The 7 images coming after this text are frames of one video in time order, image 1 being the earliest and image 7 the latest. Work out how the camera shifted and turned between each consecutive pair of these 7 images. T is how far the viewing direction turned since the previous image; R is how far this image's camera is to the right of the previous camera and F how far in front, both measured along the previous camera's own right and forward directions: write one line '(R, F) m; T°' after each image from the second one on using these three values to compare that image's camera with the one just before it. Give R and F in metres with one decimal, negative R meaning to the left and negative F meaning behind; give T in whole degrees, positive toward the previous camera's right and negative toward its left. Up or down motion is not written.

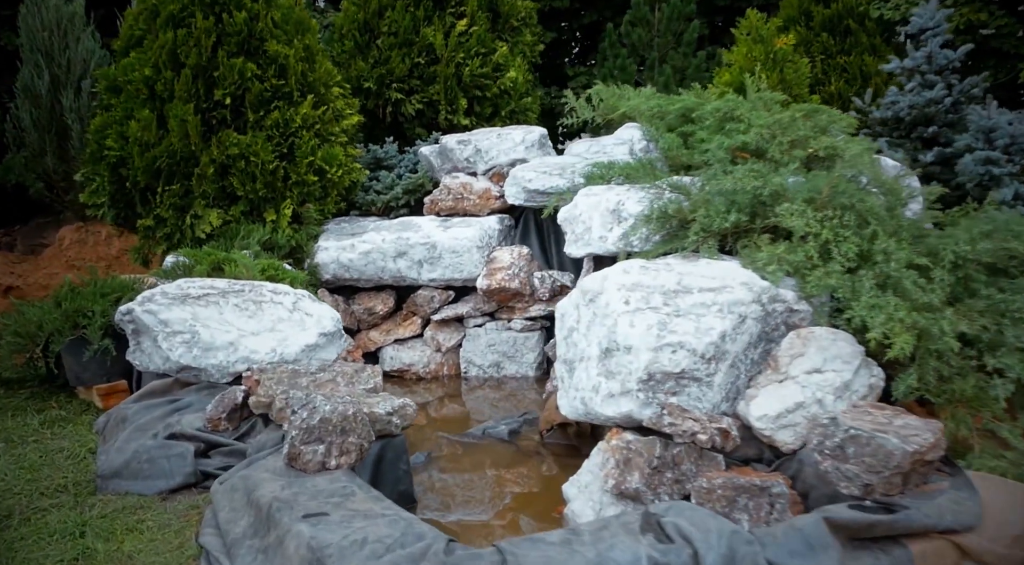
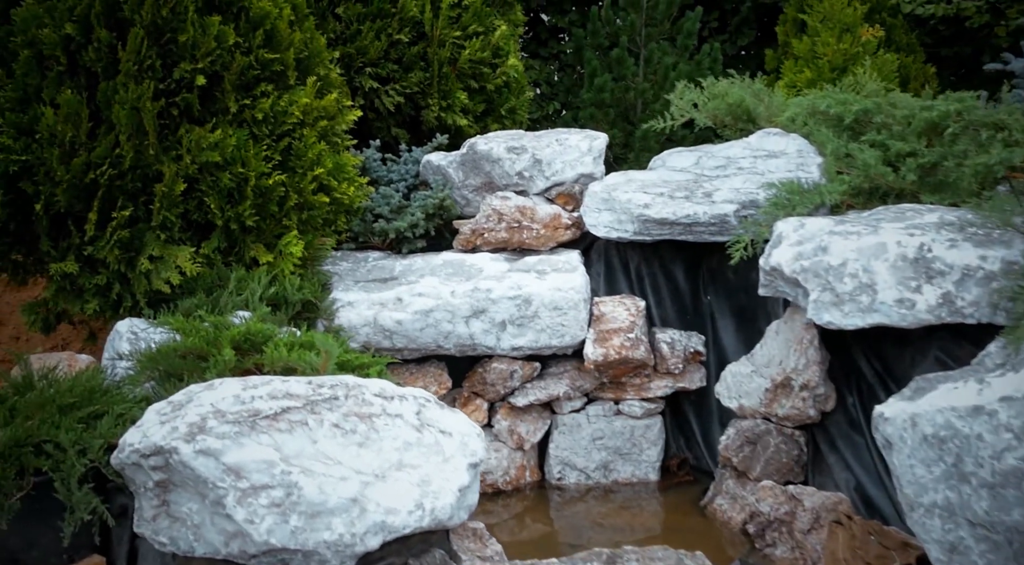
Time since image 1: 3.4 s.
(-1.4, +1.7) m; +15°
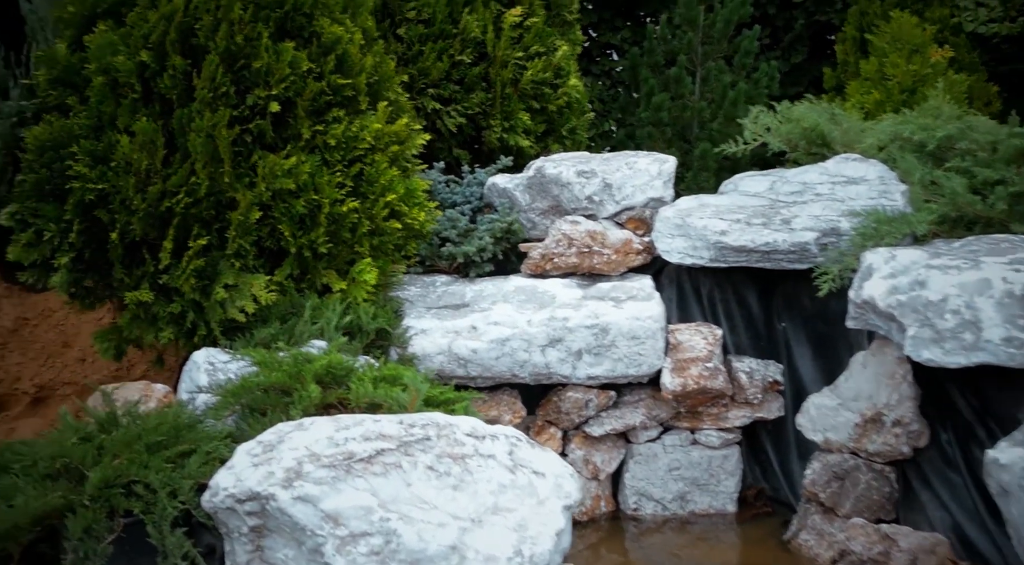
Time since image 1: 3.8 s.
(-0.2, +0.1) m; -2°
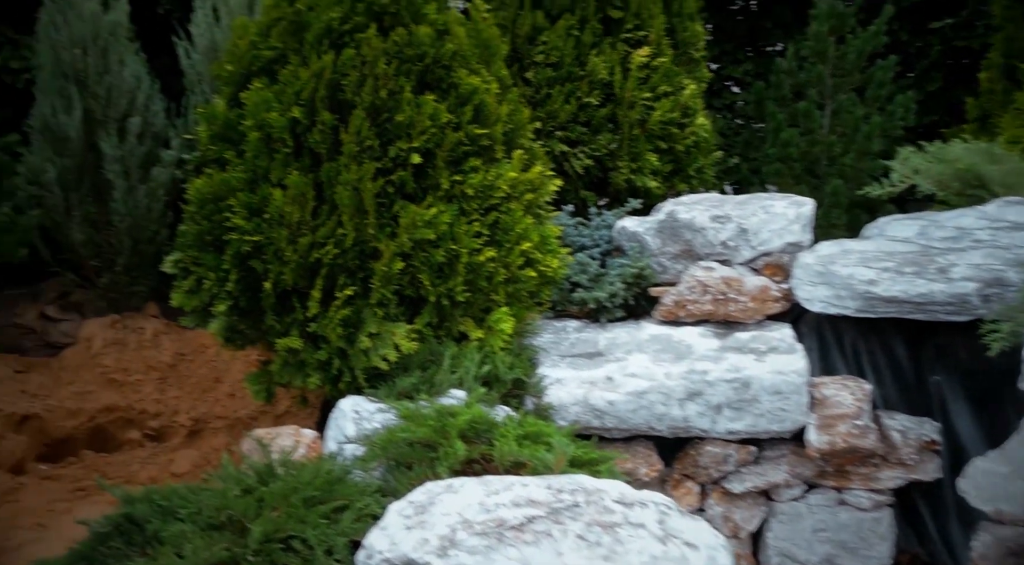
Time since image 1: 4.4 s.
(-0.1, 0.0) m; -7°
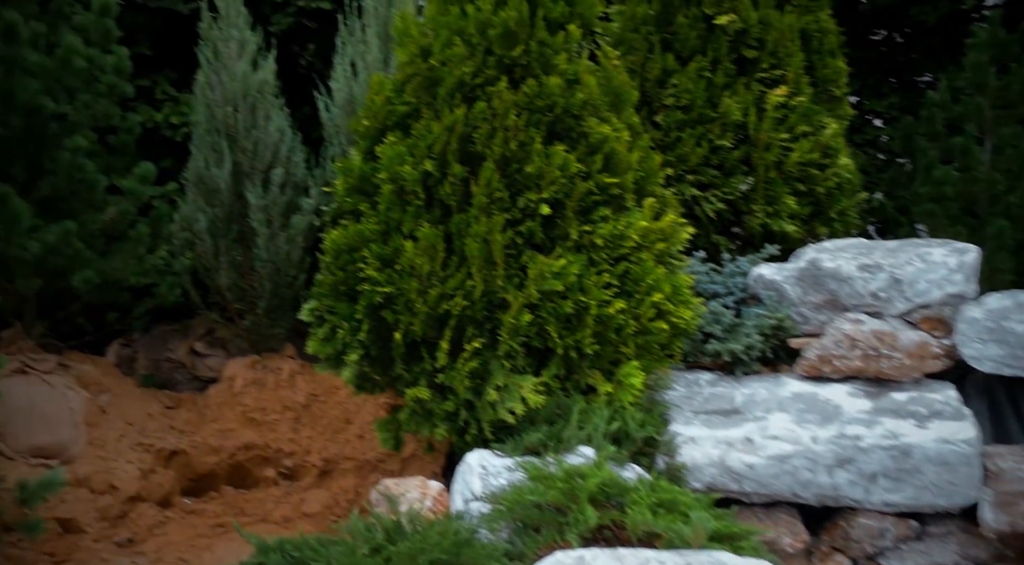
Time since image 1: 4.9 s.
(0.0, +0.1) m; -8°
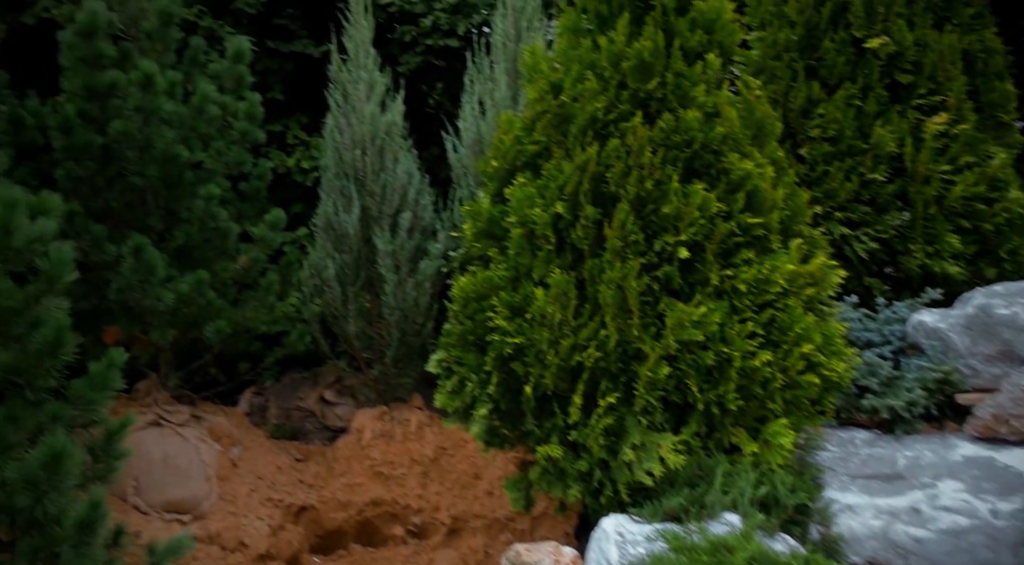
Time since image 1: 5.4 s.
(0.0, +0.2) m; -8°
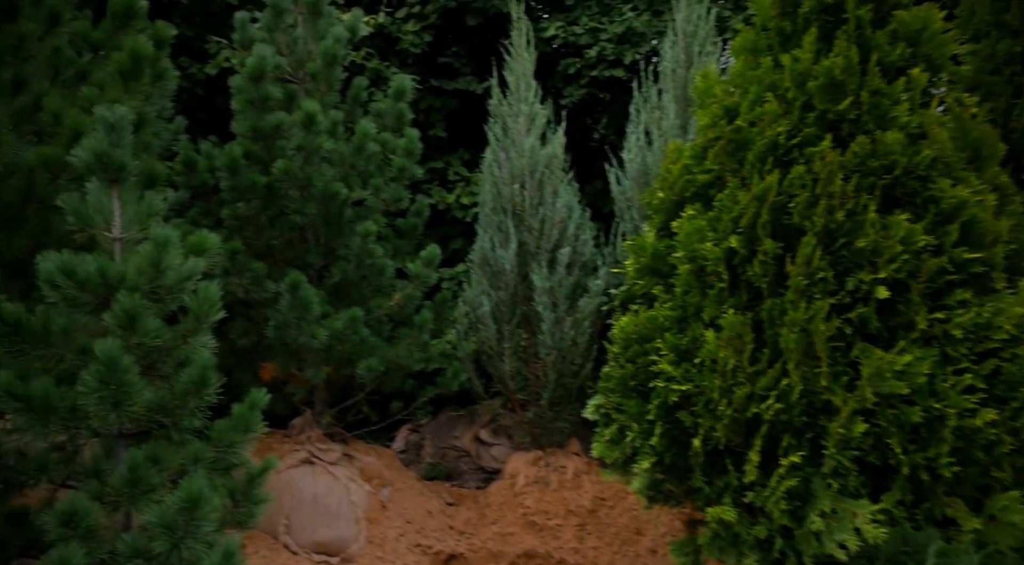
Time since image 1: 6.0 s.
(-0.1, +0.3) m; -10°
